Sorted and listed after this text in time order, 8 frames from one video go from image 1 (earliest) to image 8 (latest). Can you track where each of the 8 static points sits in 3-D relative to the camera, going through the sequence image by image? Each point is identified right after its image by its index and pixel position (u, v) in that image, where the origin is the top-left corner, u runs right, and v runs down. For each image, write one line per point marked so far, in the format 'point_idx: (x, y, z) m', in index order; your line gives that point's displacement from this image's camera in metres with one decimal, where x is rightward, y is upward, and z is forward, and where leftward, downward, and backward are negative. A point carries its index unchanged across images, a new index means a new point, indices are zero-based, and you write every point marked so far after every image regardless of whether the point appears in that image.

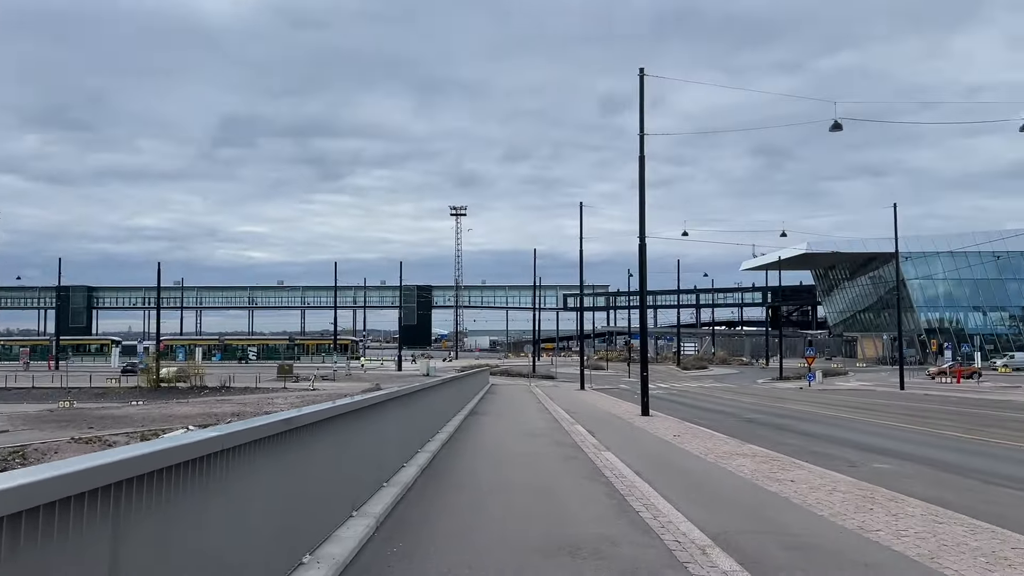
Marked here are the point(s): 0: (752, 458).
0: (+3.9, -2.8, +13.9) m
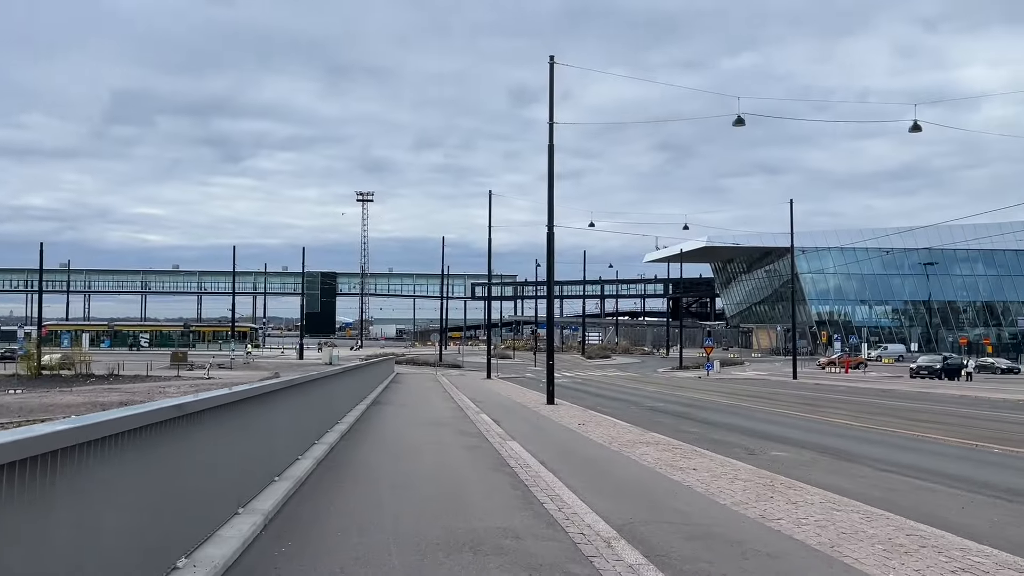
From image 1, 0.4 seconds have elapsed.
0: (+2.4, -2.6, +13.9) m
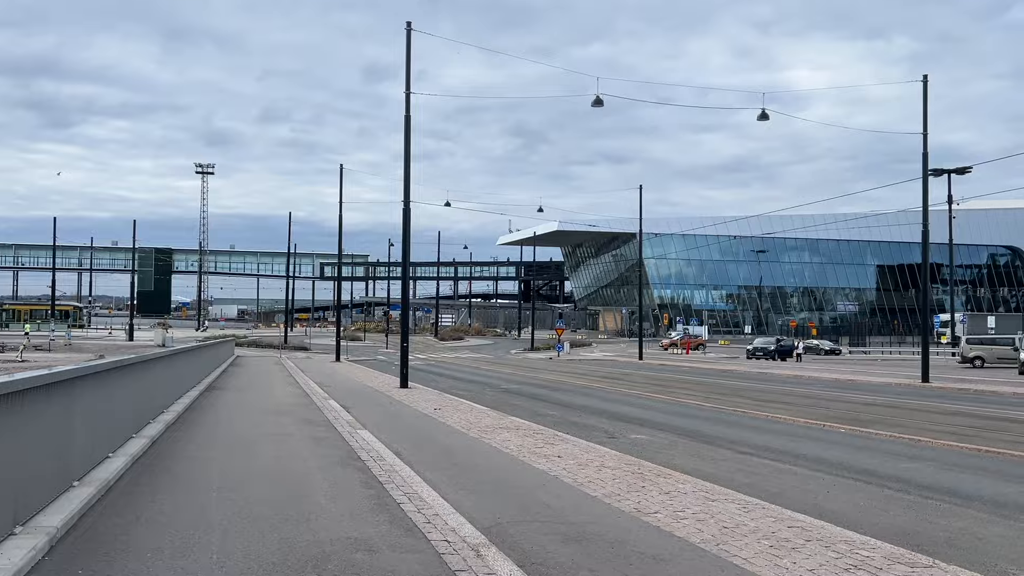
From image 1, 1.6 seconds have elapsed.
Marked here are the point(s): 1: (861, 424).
0: (+0.1, -2.3, +13.3) m
1: (+6.4, -2.5, +15.4) m
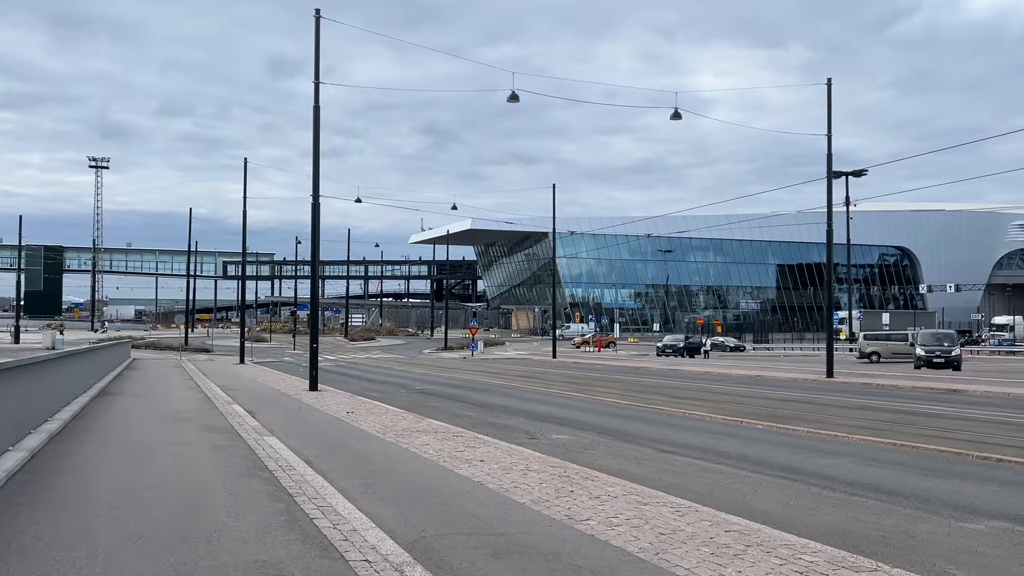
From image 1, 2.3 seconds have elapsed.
0: (-1.2, -2.2, +12.7) m
1: (+4.9, -2.4, +15.5) m
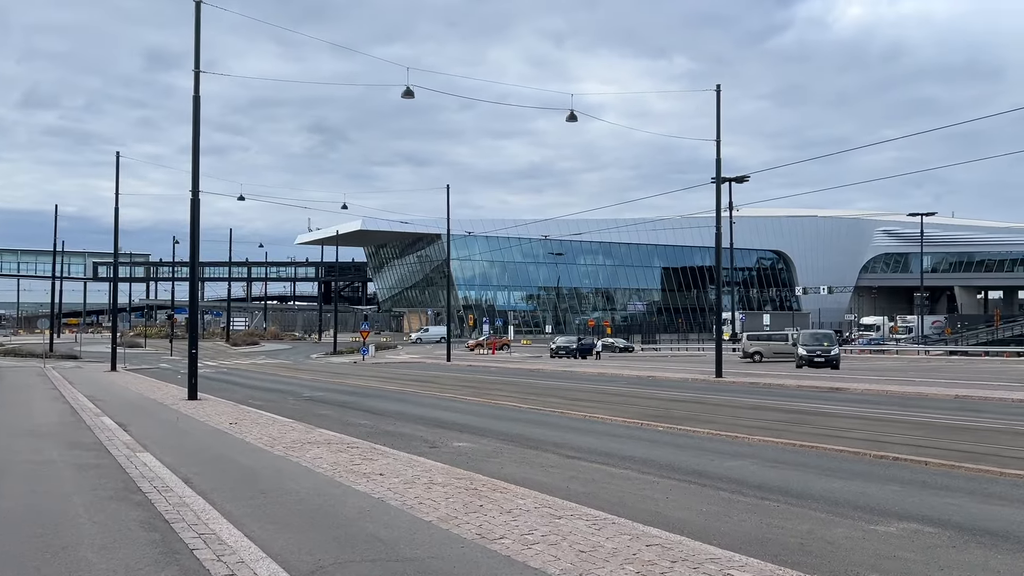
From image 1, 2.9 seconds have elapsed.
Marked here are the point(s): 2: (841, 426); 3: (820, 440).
0: (-2.6, -2.3, +12.0) m
1: (+3.1, -2.5, +15.5) m
2: (+5.6, -2.3, +14.4) m
3: (+4.6, -2.2, +12.5) m
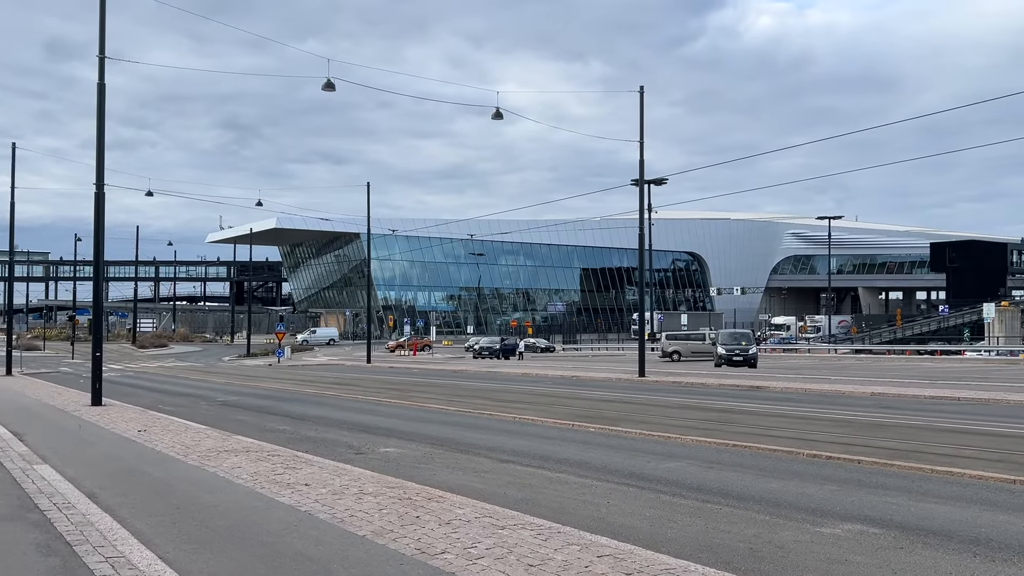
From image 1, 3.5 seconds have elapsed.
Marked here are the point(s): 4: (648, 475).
0: (-3.6, -2.2, +11.3) m
1: (+1.8, -2.4, +15.3) m
2: (+4.4, -2.3, +14.5) m
3: (+3.5, -2.2, +12.5) m
4: (+1.7, -2.3, +10.3) m
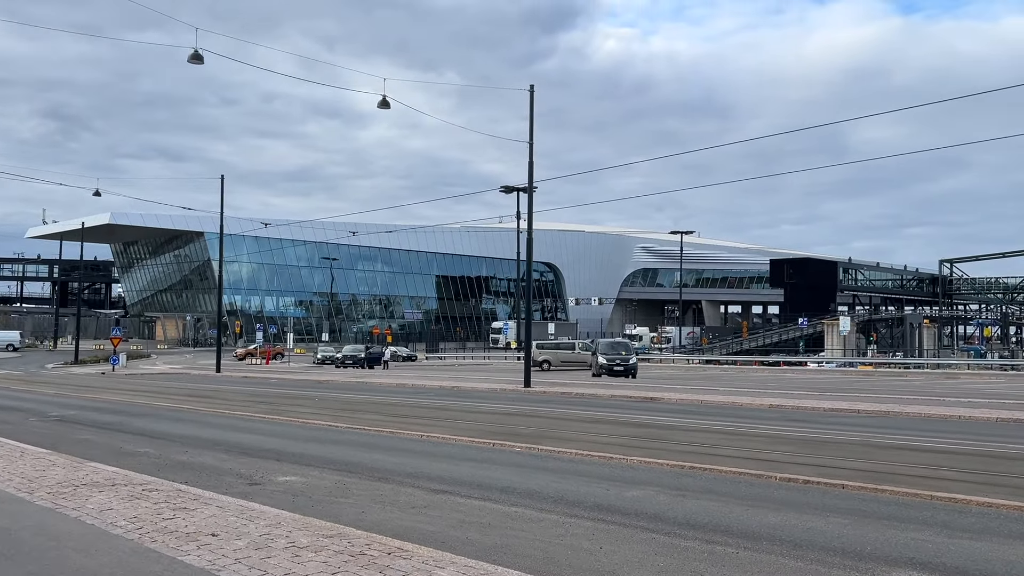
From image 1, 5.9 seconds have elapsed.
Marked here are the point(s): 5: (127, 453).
0: (-4.2, -2.1, +8.9) m
1: (+0.3, -2.5, +13.8) m
2: (+3.1, -2.4, +13.4) m
3: (+2.6, -2.3, +11.3) m
4: (+1.1, -2.3, +8.8) m
5: (-6.0, -2.6, +13.1) m
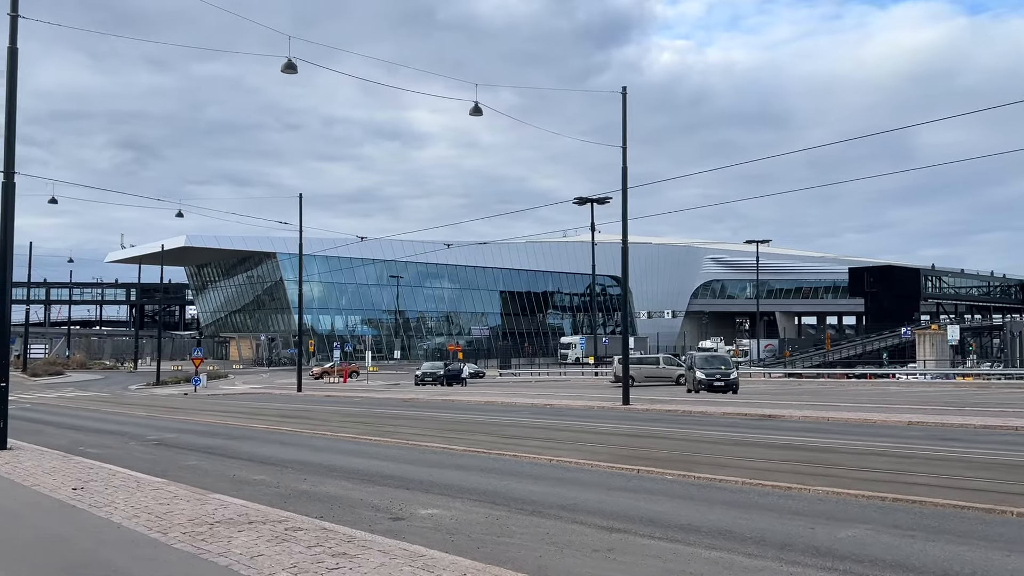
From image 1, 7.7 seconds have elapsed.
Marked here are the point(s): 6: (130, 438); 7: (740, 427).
0: (-2.4, -2.3, +7.9) m
1: (+2.4, -2.6, +12.5) m
2: (+5.2, -2.5, +11.9) m
3: (+4.5, -2.3, +9.8) m
4: (+2.9, -2.3, +7.5) m
5: (-3.9, -2.8, +12.2) m
6: (-8.9, -3.5, +19.8) m
7: (+5.4, -3.2, +19.6) m
